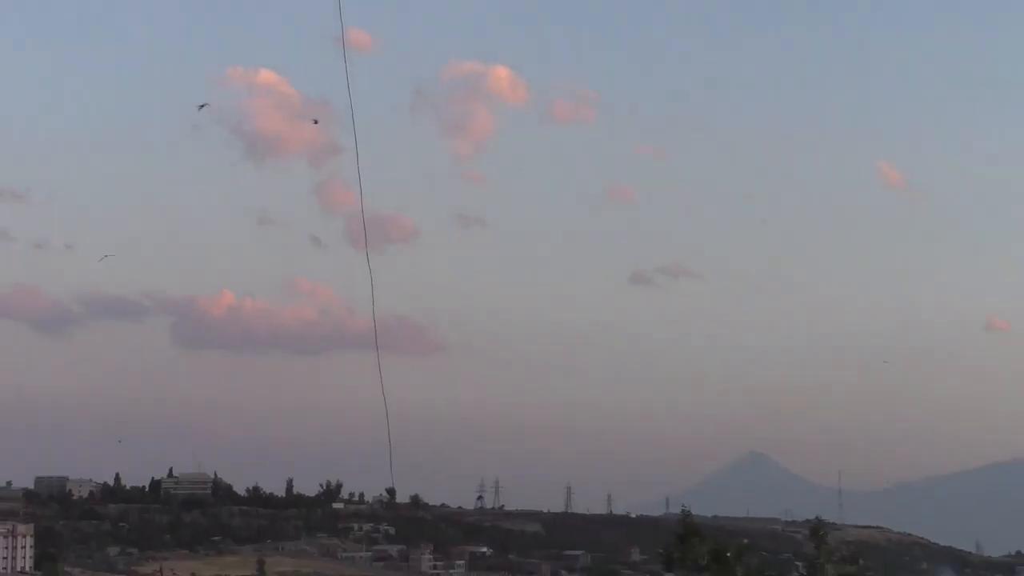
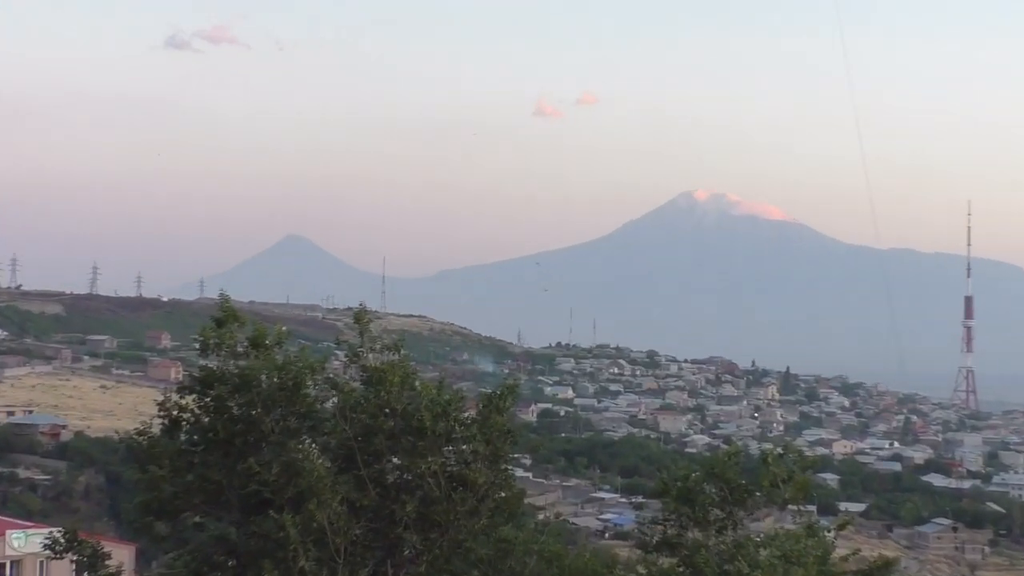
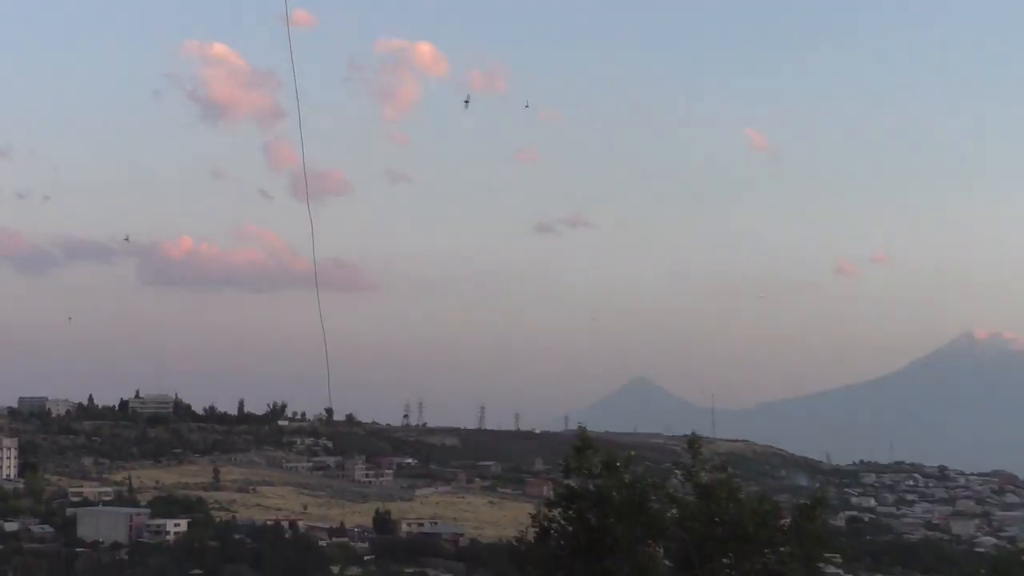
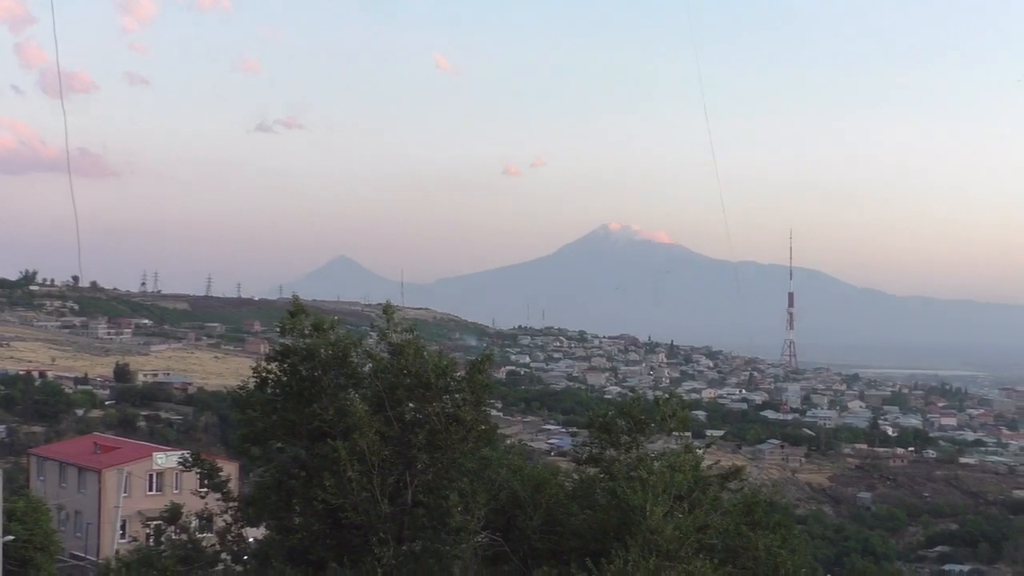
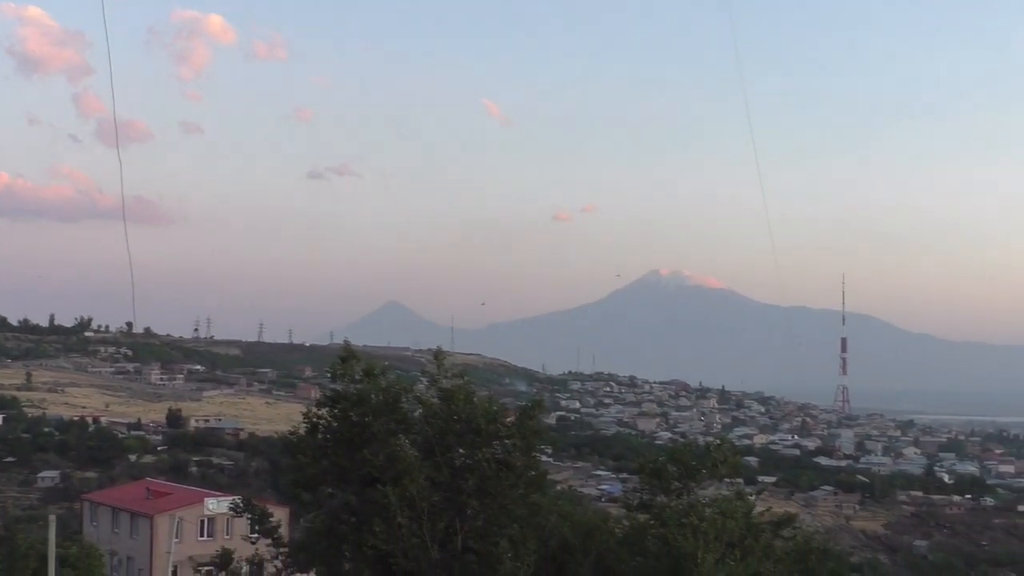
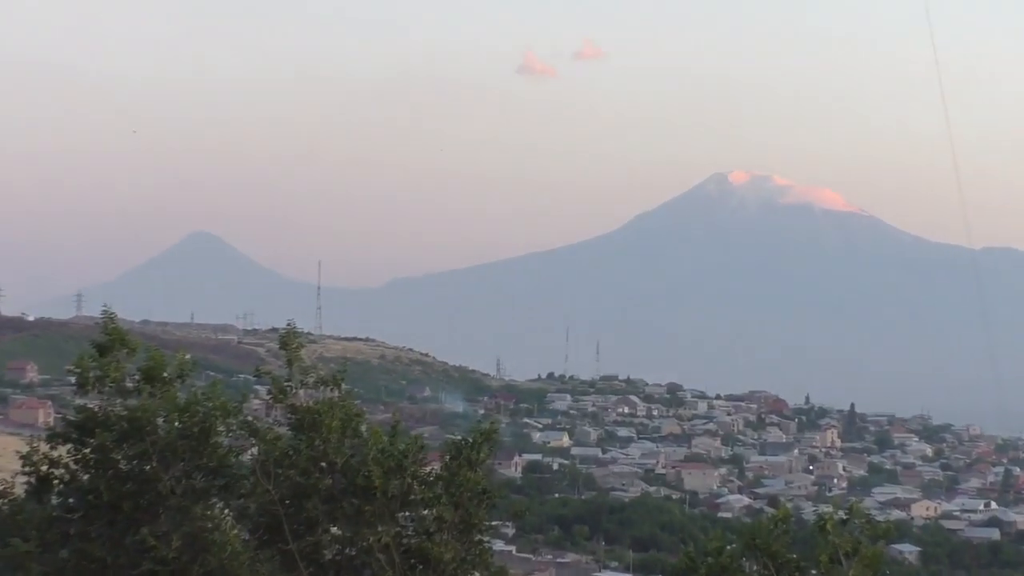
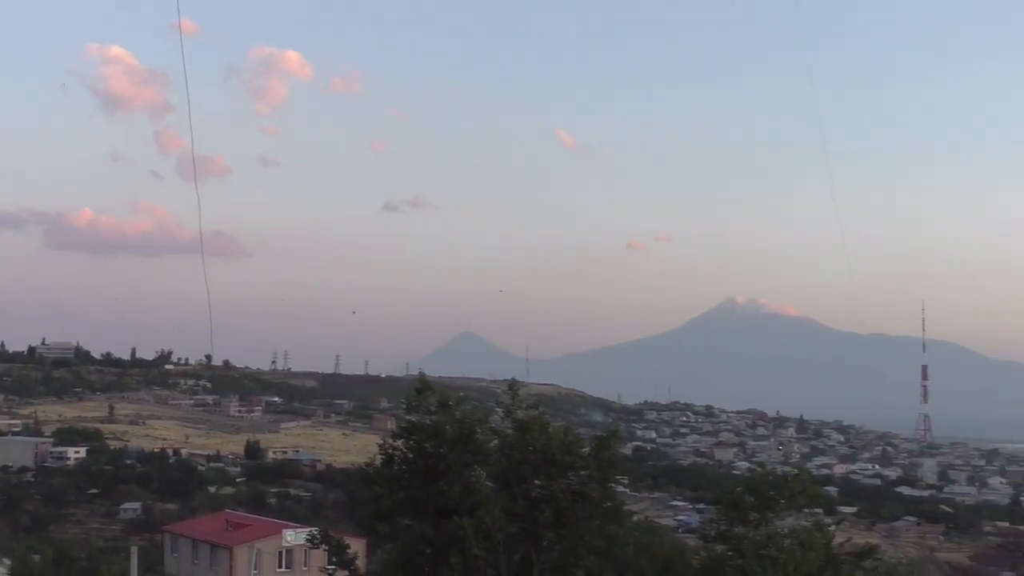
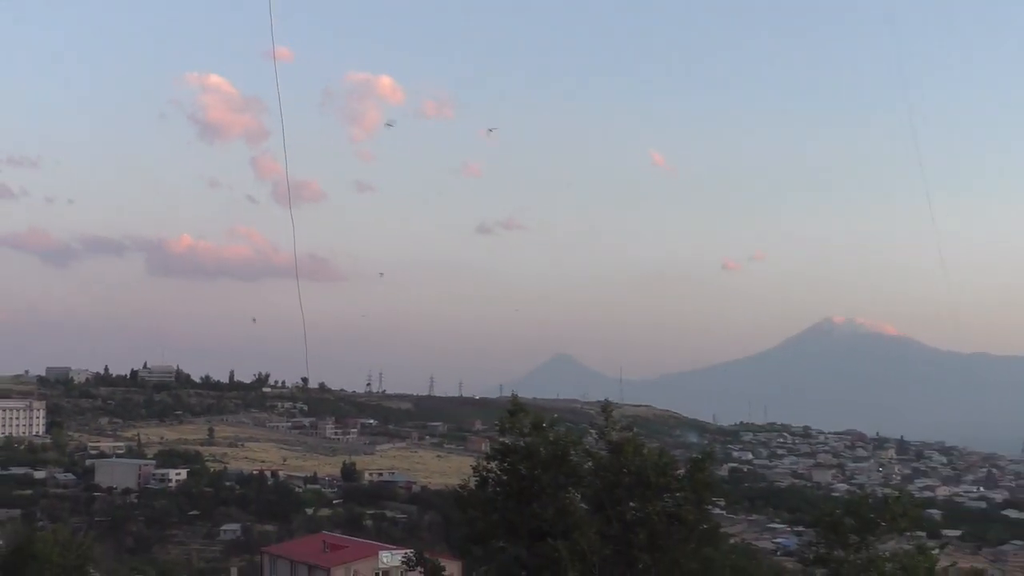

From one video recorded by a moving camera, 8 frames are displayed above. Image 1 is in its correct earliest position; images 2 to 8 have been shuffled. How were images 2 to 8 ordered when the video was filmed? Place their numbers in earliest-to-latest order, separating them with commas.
3, 8, 7, 5, 4, 2, 6
